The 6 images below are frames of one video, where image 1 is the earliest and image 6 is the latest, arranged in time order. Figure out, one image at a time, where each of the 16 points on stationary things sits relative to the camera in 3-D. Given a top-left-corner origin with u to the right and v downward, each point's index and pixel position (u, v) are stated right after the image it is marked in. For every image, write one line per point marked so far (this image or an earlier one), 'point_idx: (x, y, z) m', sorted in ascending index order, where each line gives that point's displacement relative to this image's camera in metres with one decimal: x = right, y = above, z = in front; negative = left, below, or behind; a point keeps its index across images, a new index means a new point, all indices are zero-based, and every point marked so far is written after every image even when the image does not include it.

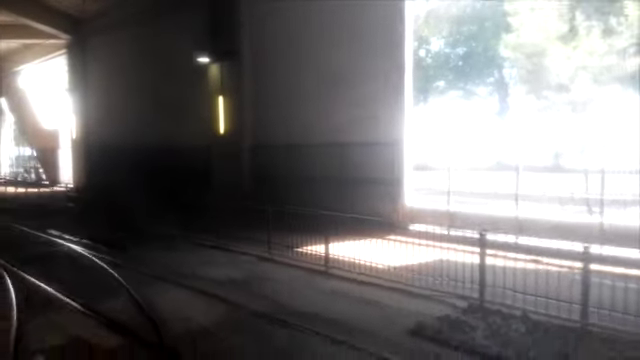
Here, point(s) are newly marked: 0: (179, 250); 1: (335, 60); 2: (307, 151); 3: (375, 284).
0: (-2.5, -1.3, +12.0) m
1: (+0.3, +2.9, +15.5) m
2: (-0.2, +0.8, +15.8) m
3: (+0.8, -1.3, +9.3) m
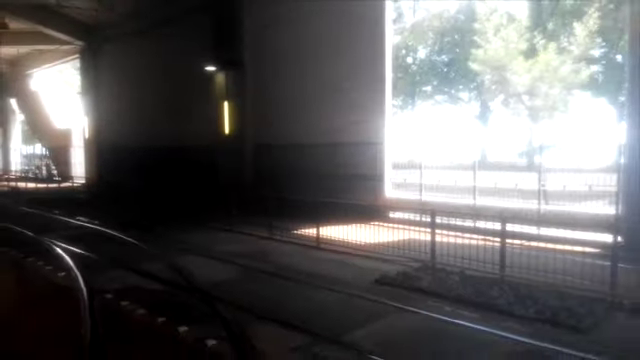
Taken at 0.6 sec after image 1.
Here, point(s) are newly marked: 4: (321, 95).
0: (-2.7, -1.1, +14.4) m
1: (+0.1, +3.0, +17.8) m
2: (-0.4, +0.9, +18.2) m
3: (+0.6, -1.2, +11.7) m
4: (-0.1, +2.4, +18.1) m
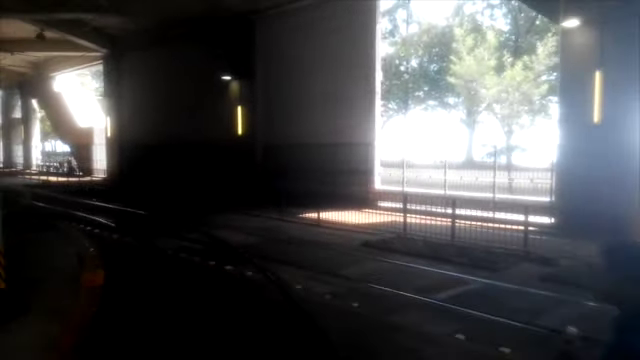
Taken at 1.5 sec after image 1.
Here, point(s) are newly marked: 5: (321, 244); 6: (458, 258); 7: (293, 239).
0: (-2.7, -0.9, +17.6) m
1: (+0.1, +3.2, +21.1) m
2: (-0.4, +1.0, +21.4) m
3: (+0.6, -1.1, +14.9) m
4: (-0.1, +2.5, +21.3) m
5: (0.0, -1.2, +12.4) m
6: (+2.1, -1.2, +10.7) m
7: (-0.6, -1.1, +13.0) m
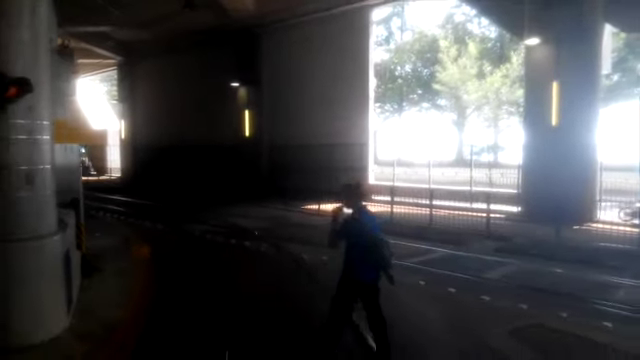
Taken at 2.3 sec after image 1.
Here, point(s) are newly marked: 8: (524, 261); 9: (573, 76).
0: (-2.7, -0.8, +20.0) m
1: (+0.1, +3.3, +23.5) m
2: (-0.4, +1.2, +23.8) m
3: (+0.6, -0.9, +17.4) m
4: (-0.1, +2.7, +23.7) m
5: (0.0, -1.1, +14.9) m
6: (+2.1, -1.1, +13.2) m
7: (-0.5, -1.0, +15.5) m
8: (+3.2, -1.3, +10.6) m
9: (+5.8, +2.4, +15.5) m
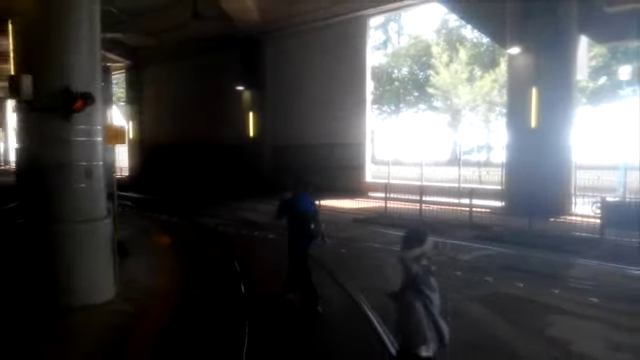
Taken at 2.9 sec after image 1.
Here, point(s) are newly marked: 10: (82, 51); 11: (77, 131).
0: (-2.7, -0.8, +21.6) m
1: (+0.1, +3.3, +25.0) m
2: (-0.4, +1.2, +25.4) m
3: (+0.6, -0.9, +18.9) m
4: (-0.1, +2.7, +25.3) m
5: (+0.1, -1.0, +16.4) m
6: (+2.2, -1.0, +14.7) m
7: (-0.5, -1.0, +17.0) m
8: (+3.2, -1.2, +12.2) m
9: (+5.8, +2.5, +17.0) m
10: (-2.7, +1.5, +7.7) m
11: (-2.8, +0.6, +7.8) m
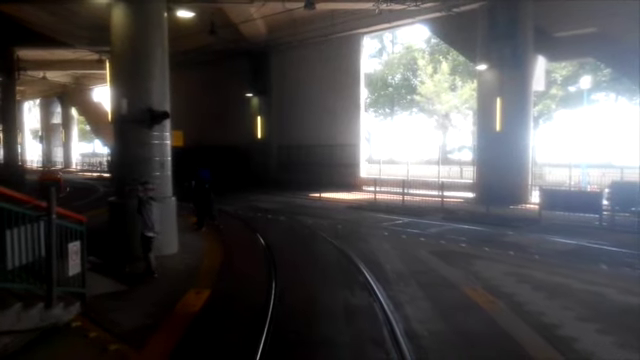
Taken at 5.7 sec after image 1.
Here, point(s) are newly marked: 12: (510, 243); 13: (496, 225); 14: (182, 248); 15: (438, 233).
0: (-2.7, -0.6, +25.1) m
1: (+0.2, +3.5, +28.5) m
2: (-0.3, +1.4, +28.9) m
3: (+0.6, -0.7, +22.4) m
4: (-0.1, +2.9, +28.8) m
5: (+0.1, -0.8, +19.9) m
6: (+2.2, -0.9, +18.2) m
7: (-0.5, -0.8, +20.5) m
8: (+3.2, -1.0, +15.7) m
9: (+5.8, +2.6, +20.6) m
10: (-2.7, +1.6, +11.2) m
11: (-2.8, +0.7, +11.3) m
12: (+3.6, -1.2, +13.2) m
13: (+4.0, -1.1, +15.6) m
14: (-2.5, -1.3, +12.3) m
15: (+2.4, -1.1, +14.2) m
